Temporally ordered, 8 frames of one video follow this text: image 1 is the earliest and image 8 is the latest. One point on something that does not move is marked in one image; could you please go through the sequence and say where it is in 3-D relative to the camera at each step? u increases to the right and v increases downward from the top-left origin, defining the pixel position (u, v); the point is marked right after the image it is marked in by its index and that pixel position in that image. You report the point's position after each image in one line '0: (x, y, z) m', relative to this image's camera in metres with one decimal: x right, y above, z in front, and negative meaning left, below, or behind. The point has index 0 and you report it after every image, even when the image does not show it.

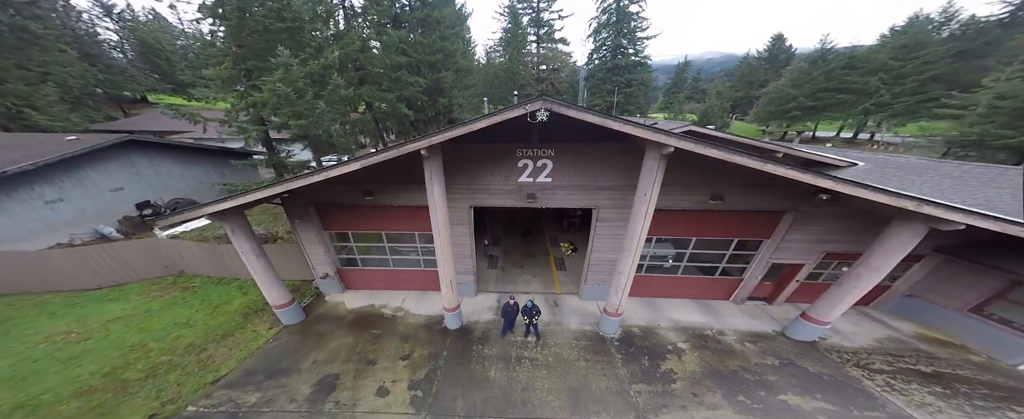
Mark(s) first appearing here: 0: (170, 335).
0: (-7.7, -2.7, +6.0) m
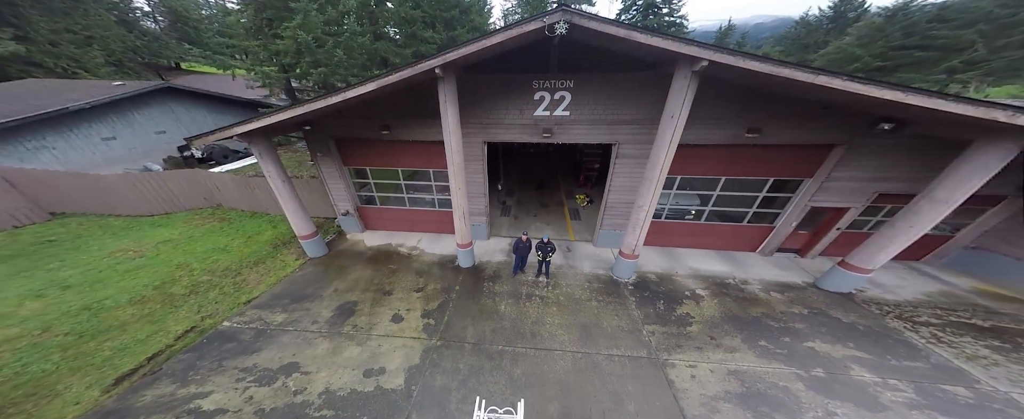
0: (-7.5, -1.1, +6.5) m
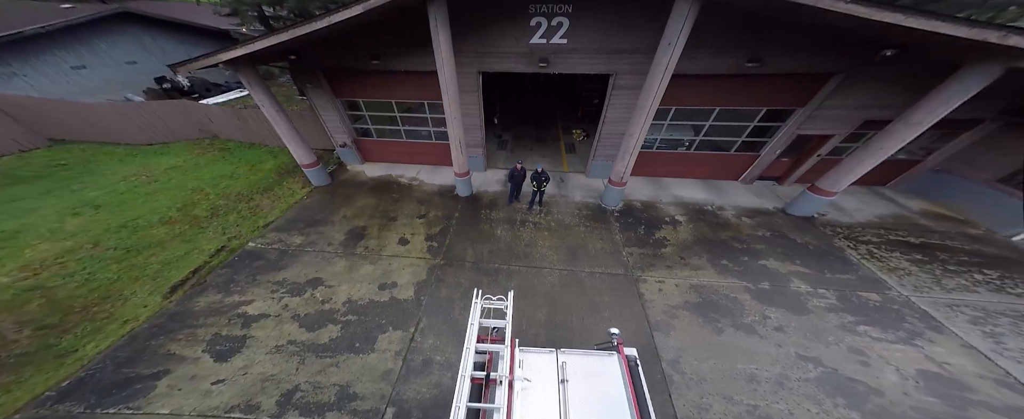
0: (-7.6, +0.7, +6.9) m
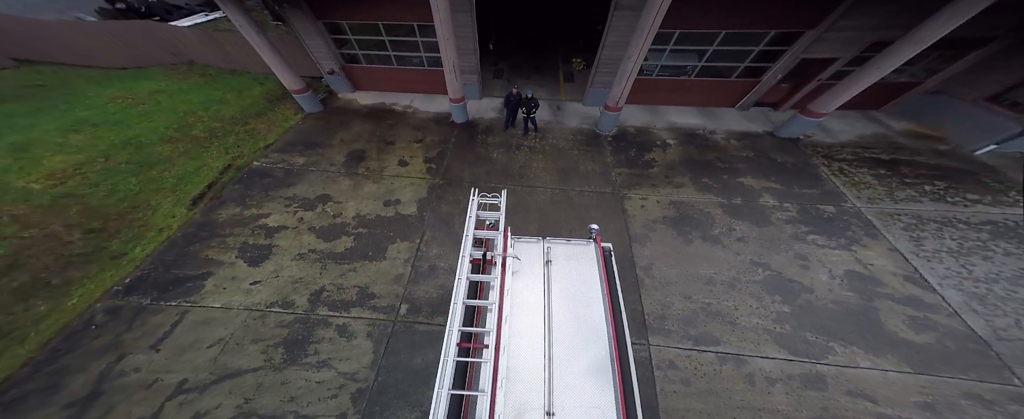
0: (-7.7, +2.6, +6.8) m
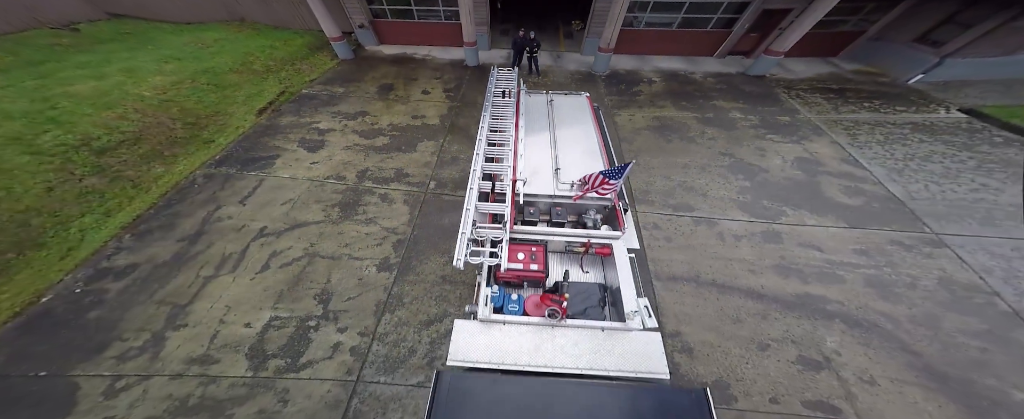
0: (-7.6, +4.8, +8.1) m
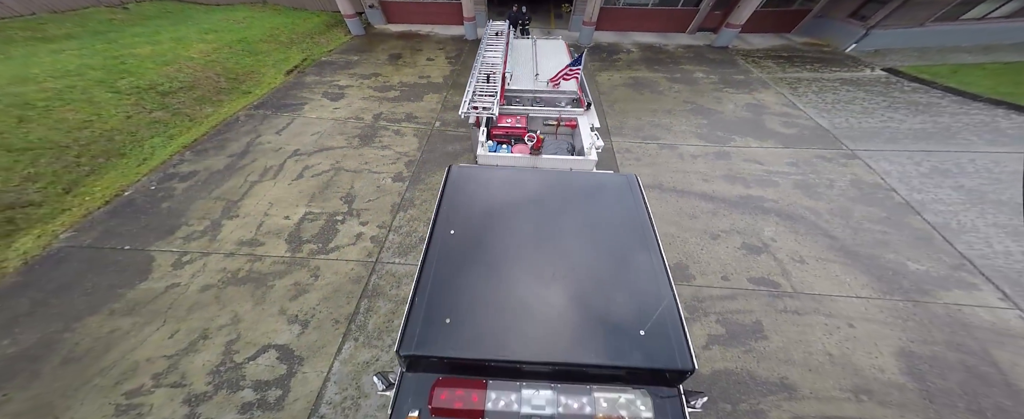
0: (-7.9, +6.3, +9.3) m
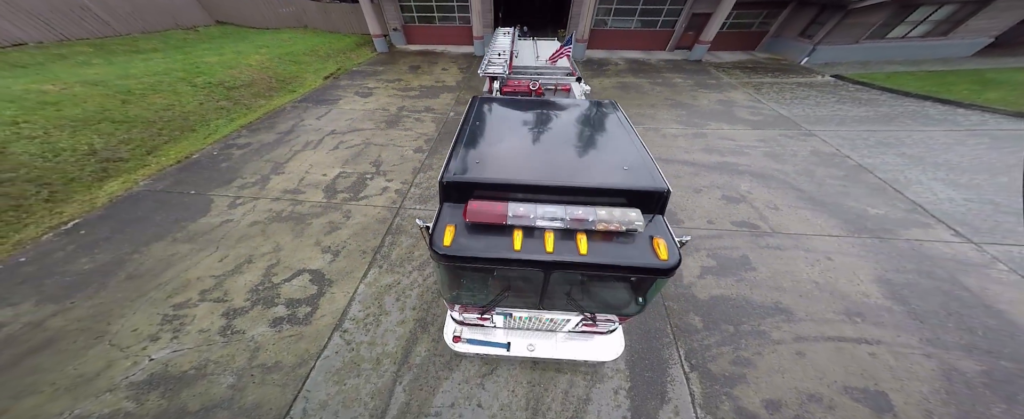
0: (-7.8, +6.6, +11.1) m
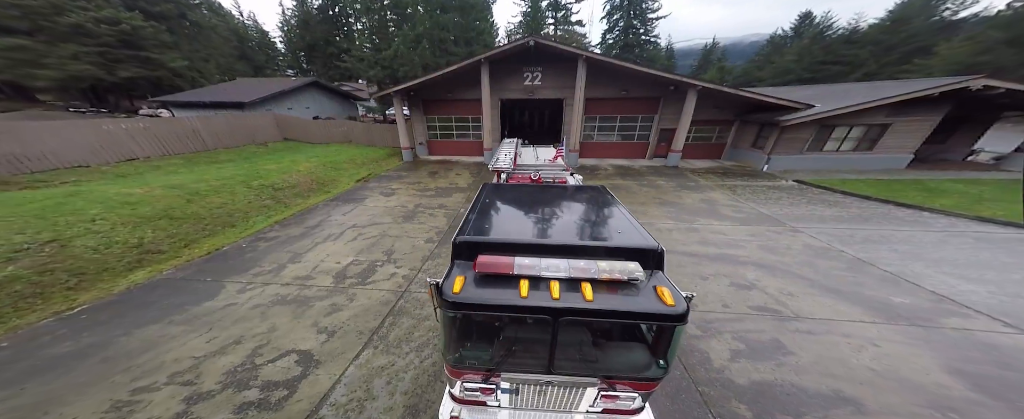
0: (-7.6, +2.2, +13.3) m
